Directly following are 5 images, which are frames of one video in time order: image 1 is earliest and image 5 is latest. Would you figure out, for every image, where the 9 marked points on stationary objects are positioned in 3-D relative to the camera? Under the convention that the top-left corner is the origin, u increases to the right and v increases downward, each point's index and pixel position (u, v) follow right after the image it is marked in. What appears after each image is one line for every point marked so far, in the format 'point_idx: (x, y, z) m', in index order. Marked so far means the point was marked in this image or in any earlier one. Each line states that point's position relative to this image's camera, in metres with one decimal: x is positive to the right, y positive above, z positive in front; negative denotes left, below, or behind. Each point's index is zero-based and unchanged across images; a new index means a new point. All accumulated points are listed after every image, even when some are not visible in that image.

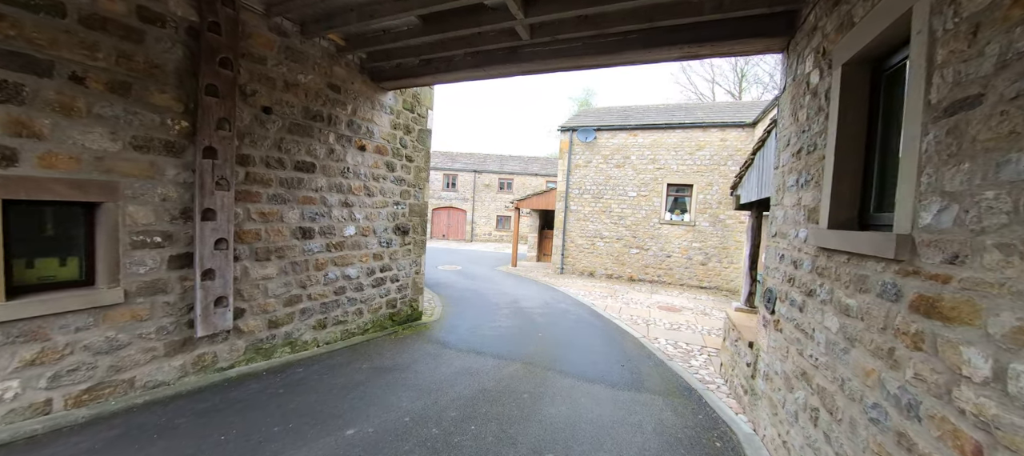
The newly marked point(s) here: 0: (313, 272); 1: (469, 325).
0: (-2.5, -0.6, +4.6) m
1: (-0.7, -1.7, +6.5) m
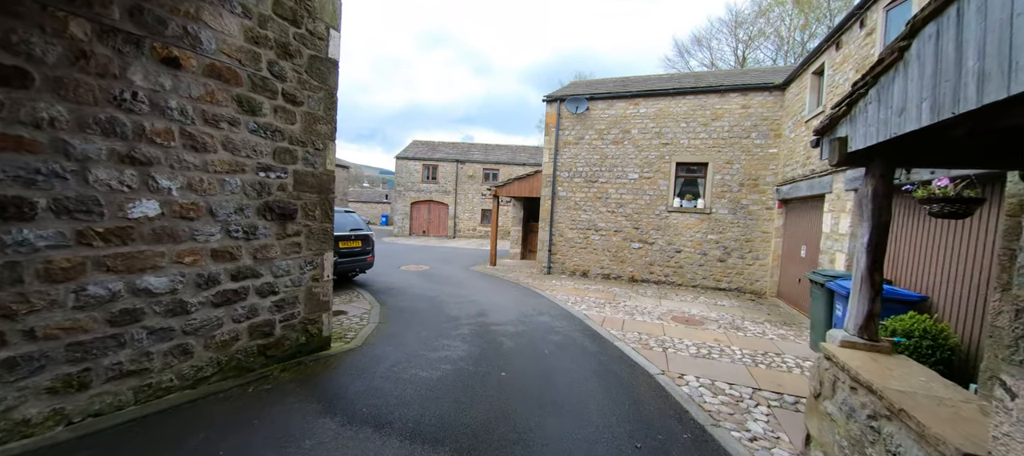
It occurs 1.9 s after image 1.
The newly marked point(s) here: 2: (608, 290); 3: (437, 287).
0: (-3.0, -0.4, +2.4) m
1: (-1.3, -1.5, +4.3) m
2: (+2.1, -1.4, +8.2) m
3: (-1.6, -1.3, +8.2) m
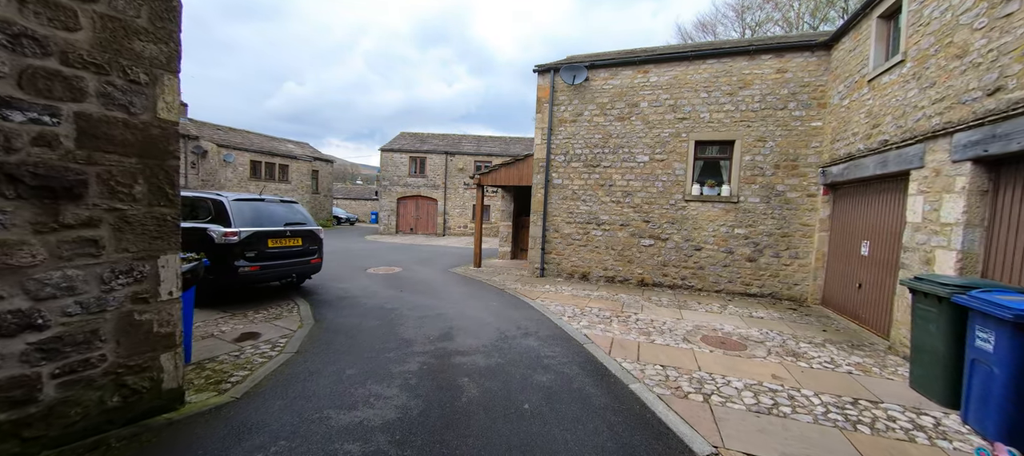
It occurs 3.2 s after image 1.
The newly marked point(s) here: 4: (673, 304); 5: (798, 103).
0: (-3.3, -0.3, +0.8) m
1: (-1.6, -1.4, +2.6) m
2: (+1.8, -1.2, +6.6) m
3: (-2.0, -1.1, +6.6) m
4: (+2.7, -1.3, +6.4) m
5: (+5.3, +2.3, +6.9) m
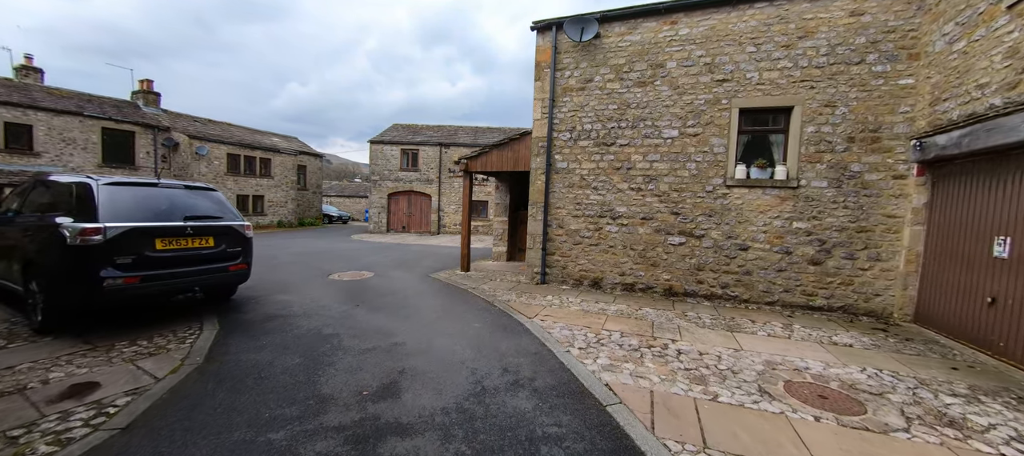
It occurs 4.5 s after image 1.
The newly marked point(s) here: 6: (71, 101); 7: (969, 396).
0: (-3.5, -0.3, -0.8) m
1: (-1.7, -1.3, +1.0) m
2: (+1.7, -1.1, +4.9) m
3: (-2.1, -1.1, +5.0) m
4: (+2.6, -1.2, +4.7) m
5: (+5.1, +2.4, +5.2) m
6: (-17.9, +5.2, +15.3) m
7: (+3.7, -1.4, +3.1) m
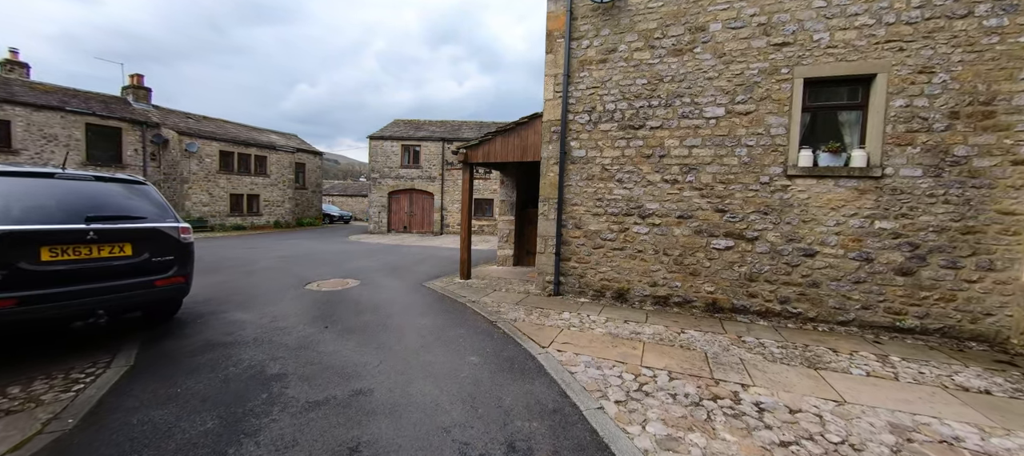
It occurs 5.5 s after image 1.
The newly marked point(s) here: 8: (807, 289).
0: (-3.5, -0.3, -1.9) m
1: (-1.7, -1.3, 0.0) m
2: (+1.7, -1.2, +3.8) m
3: (-2.0, -1.1, +3.9) m
4: (+2.7, -1.2, +3.6) m
5: (+5.2, +2.4, +4.0) m
6: (-17.7, +5.1, +14.6) m
7: (+3.7, -1.4, +1.9) m
8: (+3.6, -0.7, +4.6) m
